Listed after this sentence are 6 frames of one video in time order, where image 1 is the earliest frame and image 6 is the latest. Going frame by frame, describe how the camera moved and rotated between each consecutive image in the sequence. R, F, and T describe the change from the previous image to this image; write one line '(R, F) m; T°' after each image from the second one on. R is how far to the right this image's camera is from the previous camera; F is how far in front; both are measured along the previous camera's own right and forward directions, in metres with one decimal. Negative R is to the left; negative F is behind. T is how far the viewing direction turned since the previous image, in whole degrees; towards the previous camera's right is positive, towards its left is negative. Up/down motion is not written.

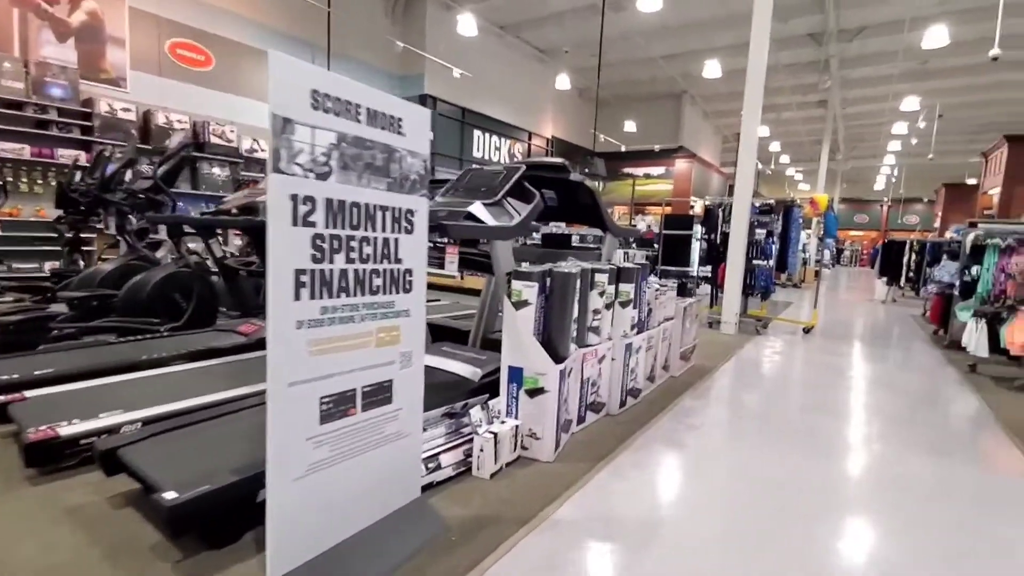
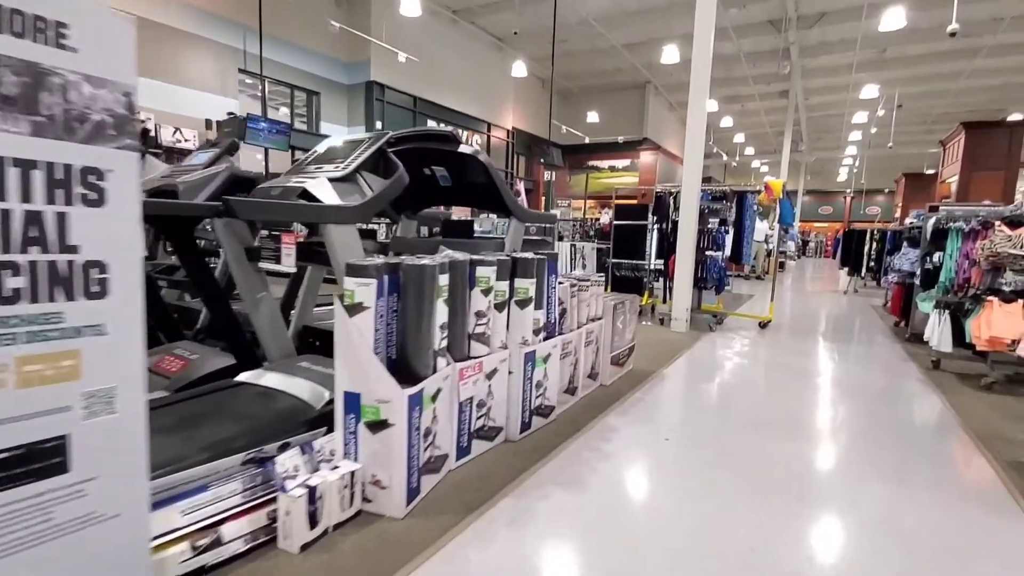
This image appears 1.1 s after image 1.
(+0.5, +0.6) m; +3°
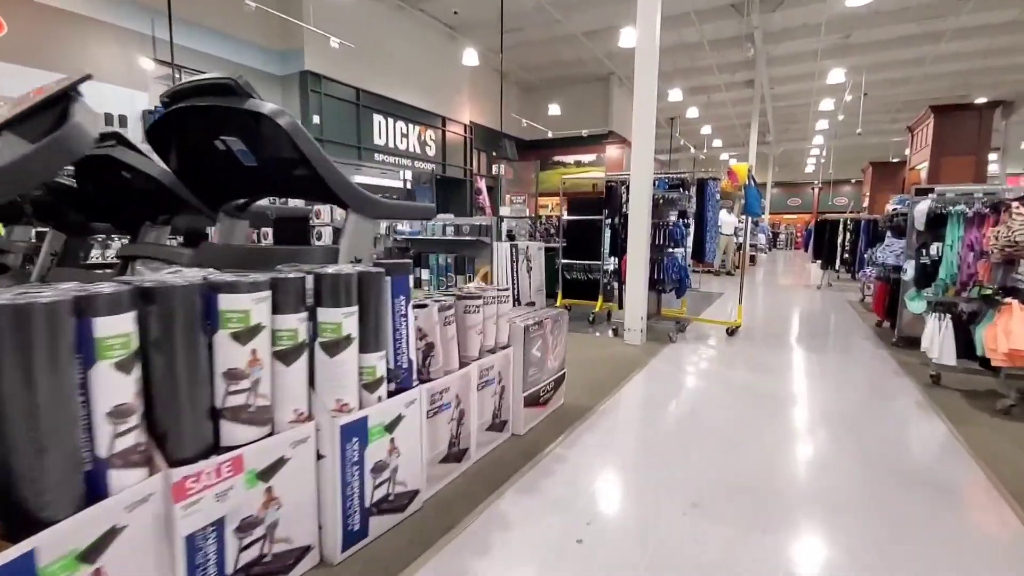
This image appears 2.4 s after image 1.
(+0.5, +0.9) m; +2°
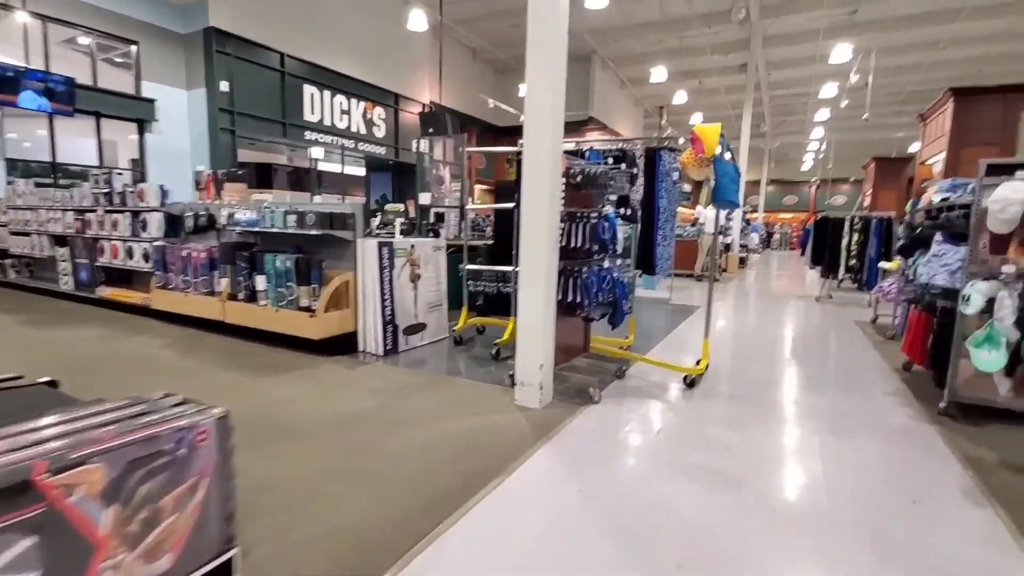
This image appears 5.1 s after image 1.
(+0.9, +1.7) m; +1°
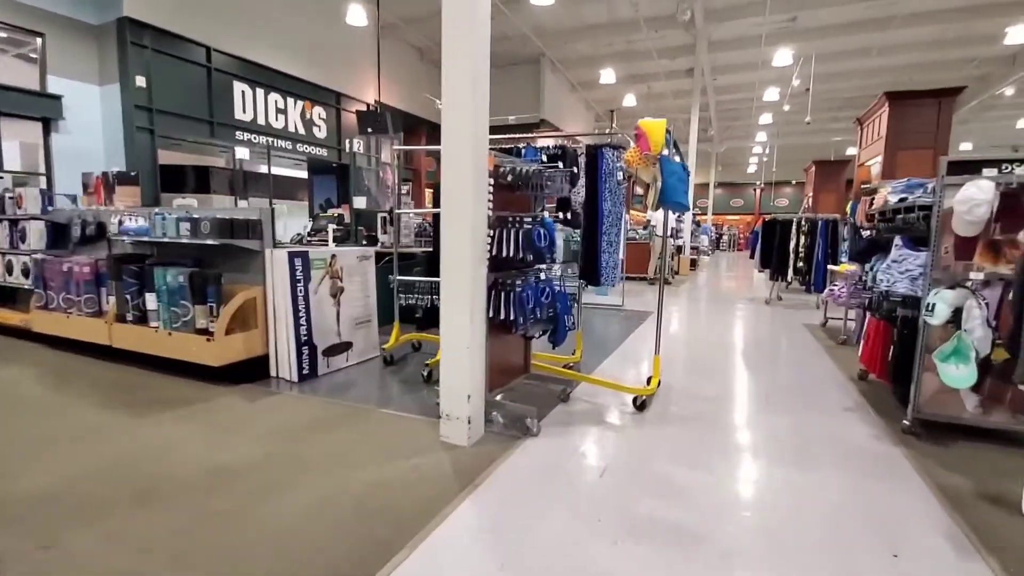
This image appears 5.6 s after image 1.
(+0.2, +0.4) m; +5°
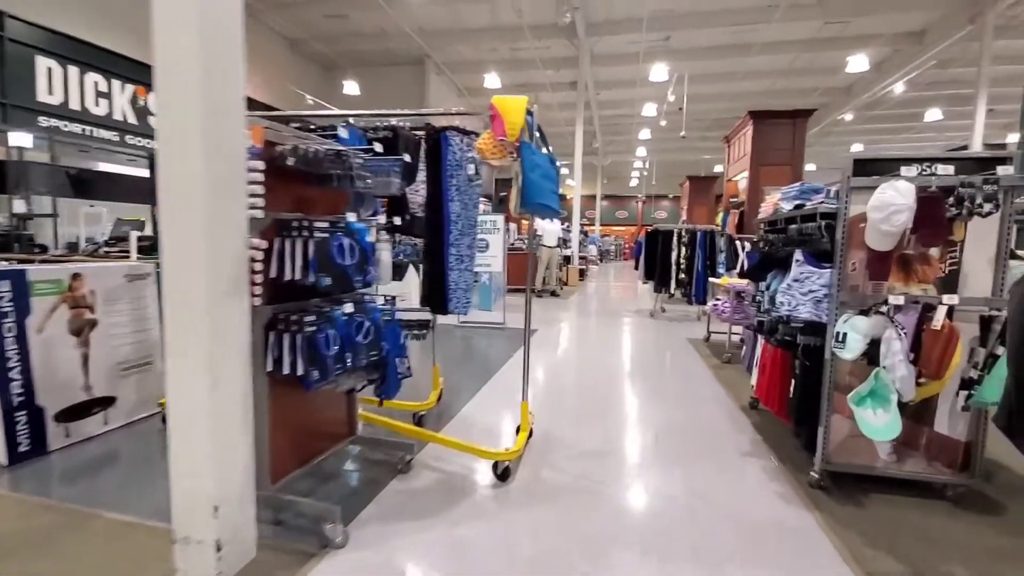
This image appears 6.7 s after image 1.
(+0.3, +0.7) m; +11°
